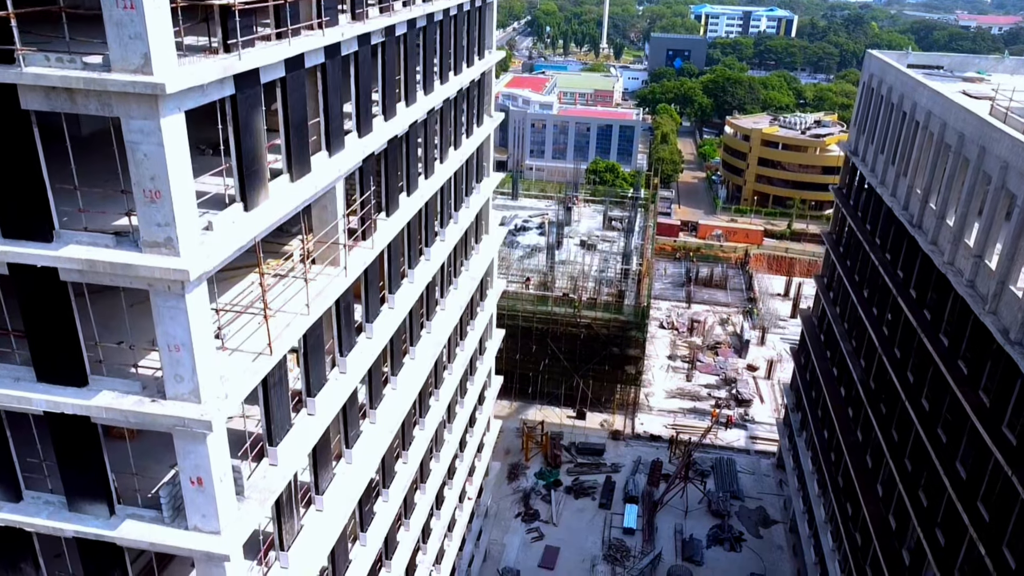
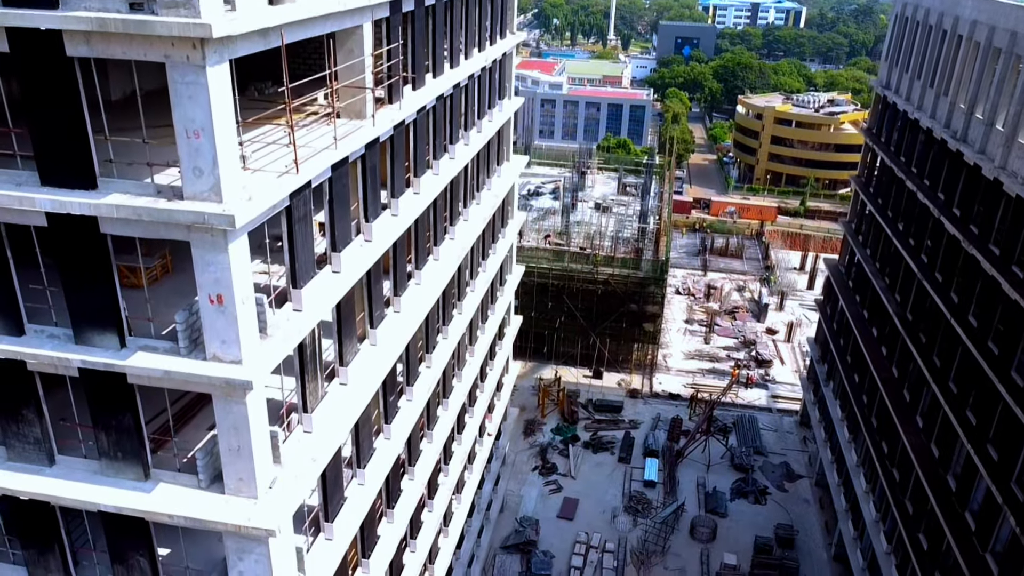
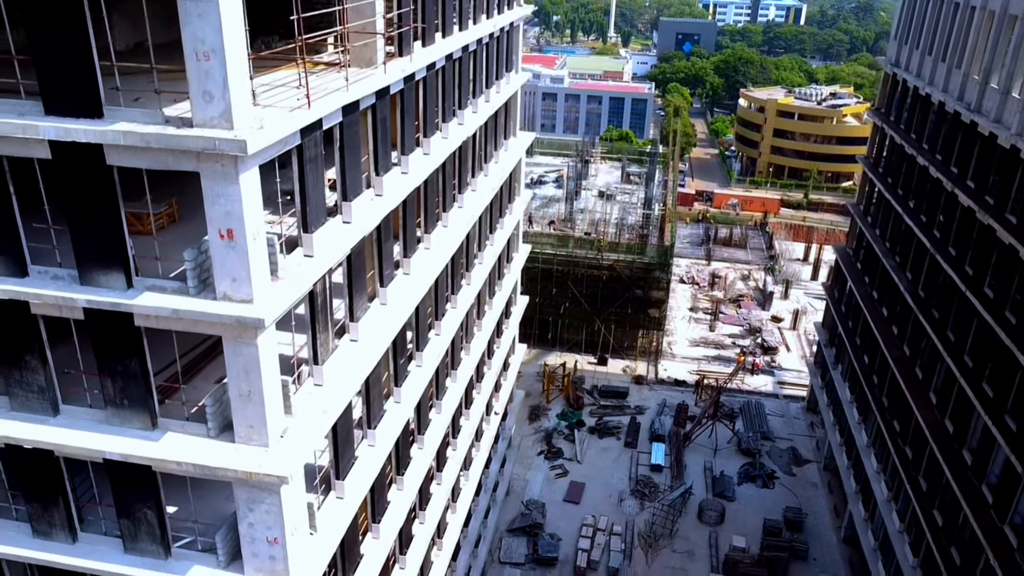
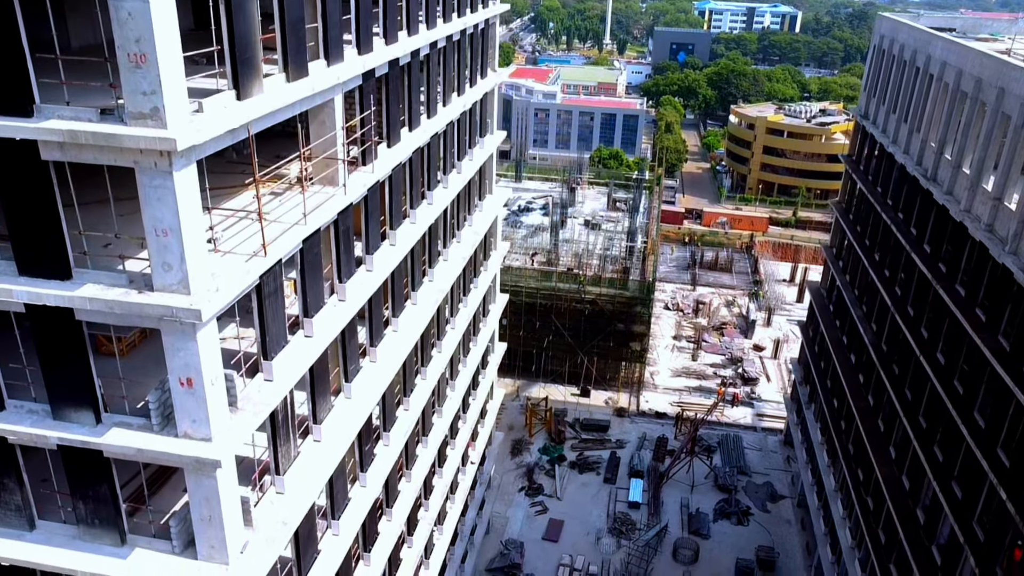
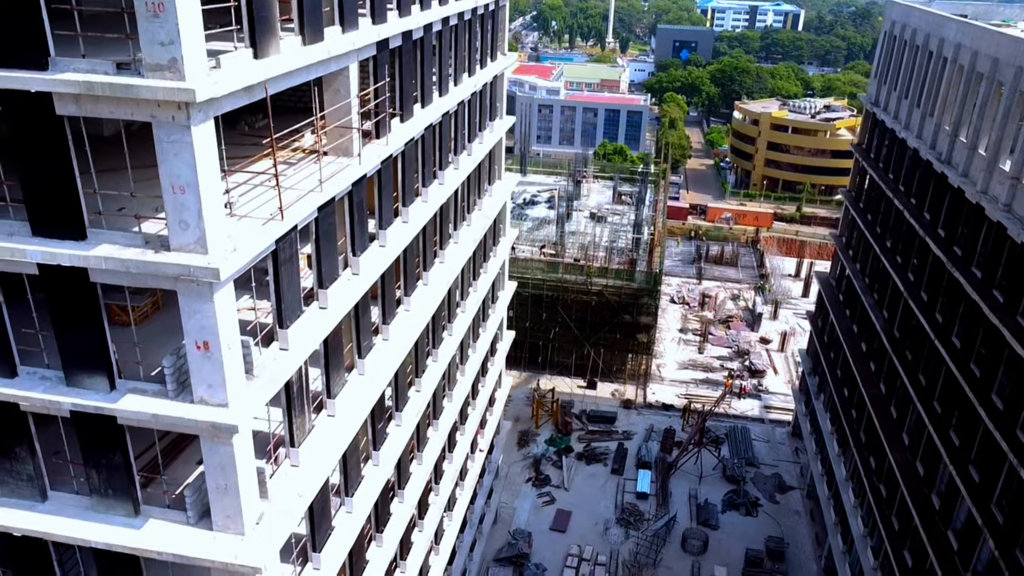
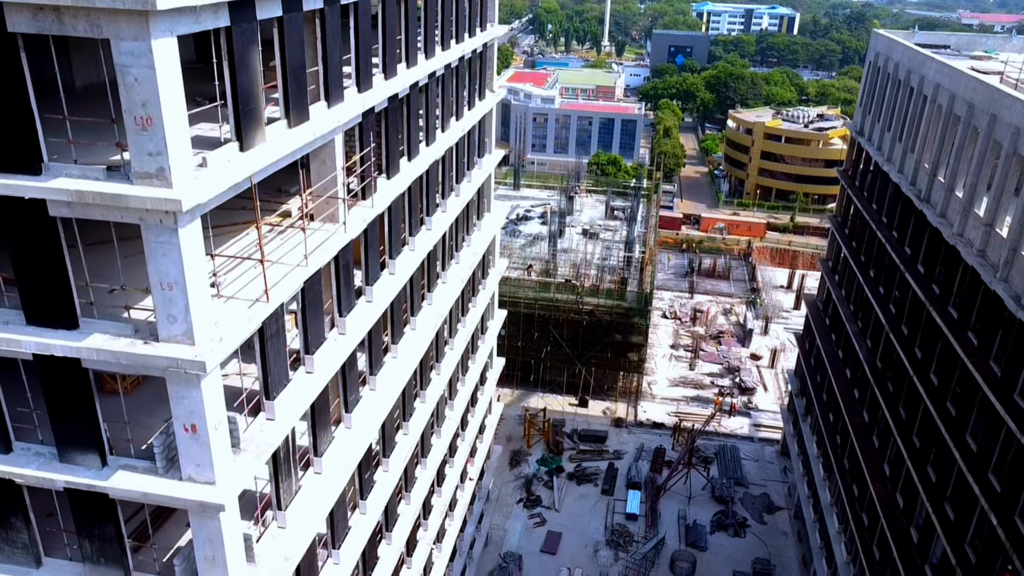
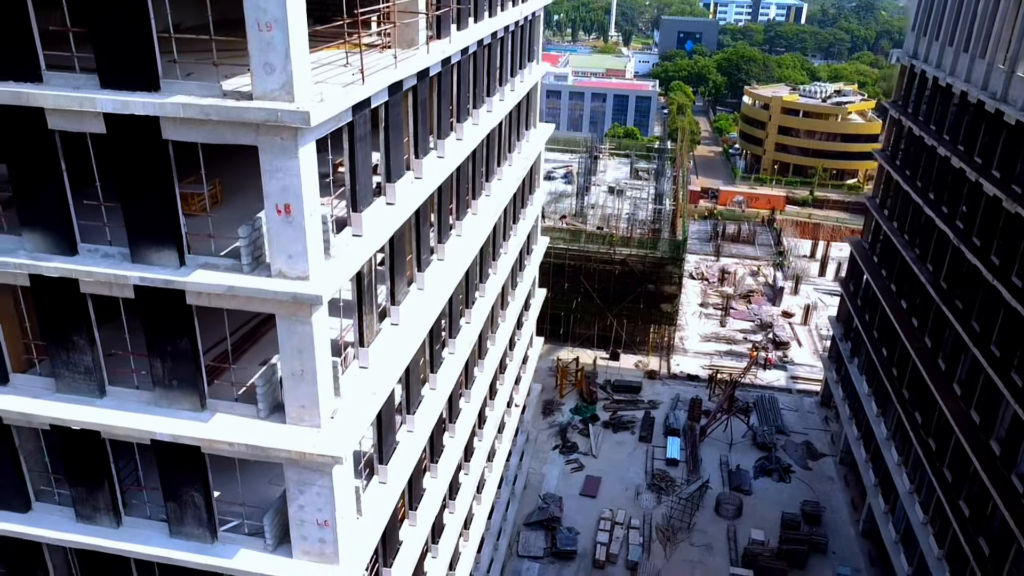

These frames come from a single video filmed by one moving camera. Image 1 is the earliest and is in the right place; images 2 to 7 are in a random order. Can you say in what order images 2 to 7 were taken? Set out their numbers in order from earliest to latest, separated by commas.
6, 4, 5, 2, 3, 7
